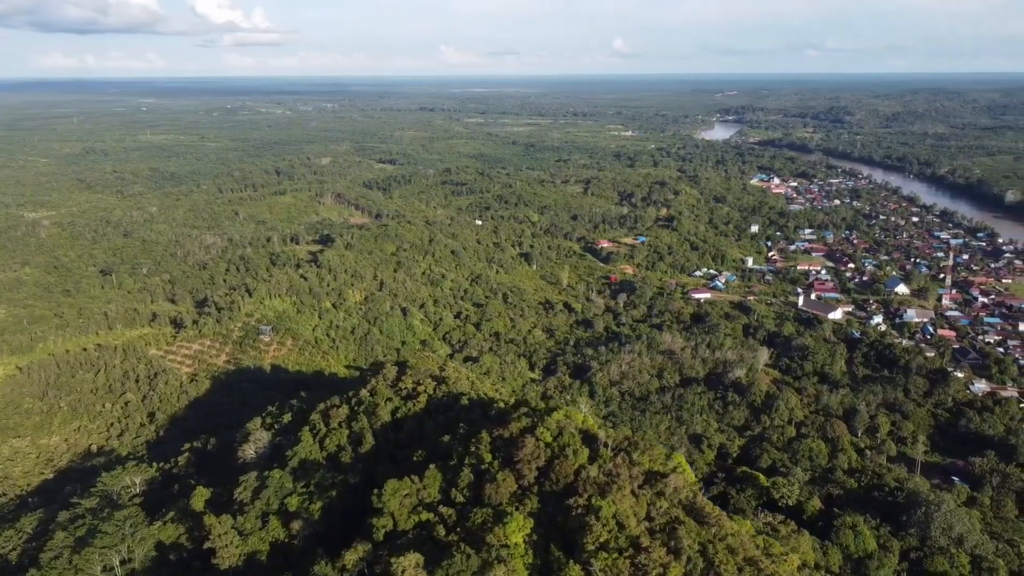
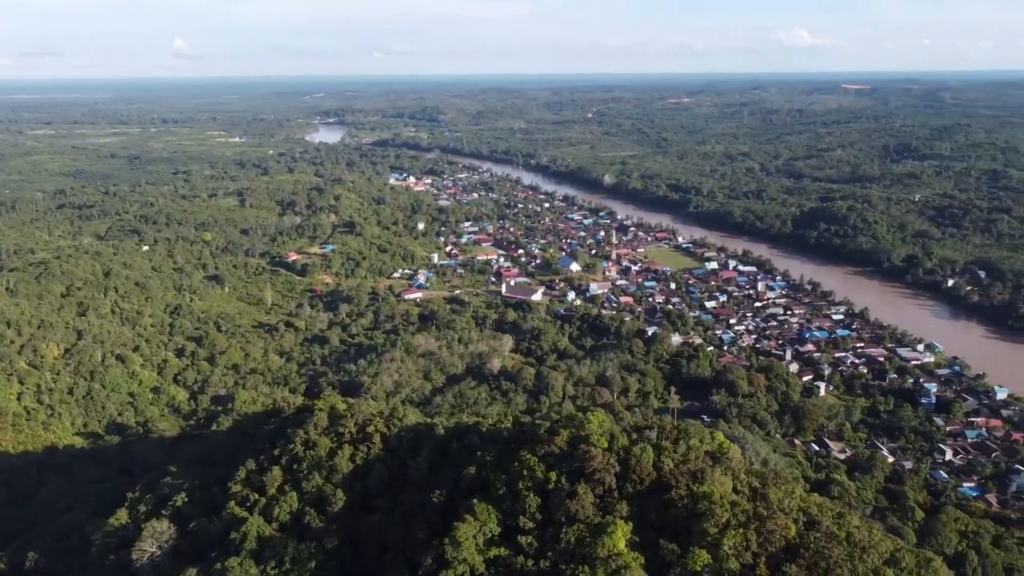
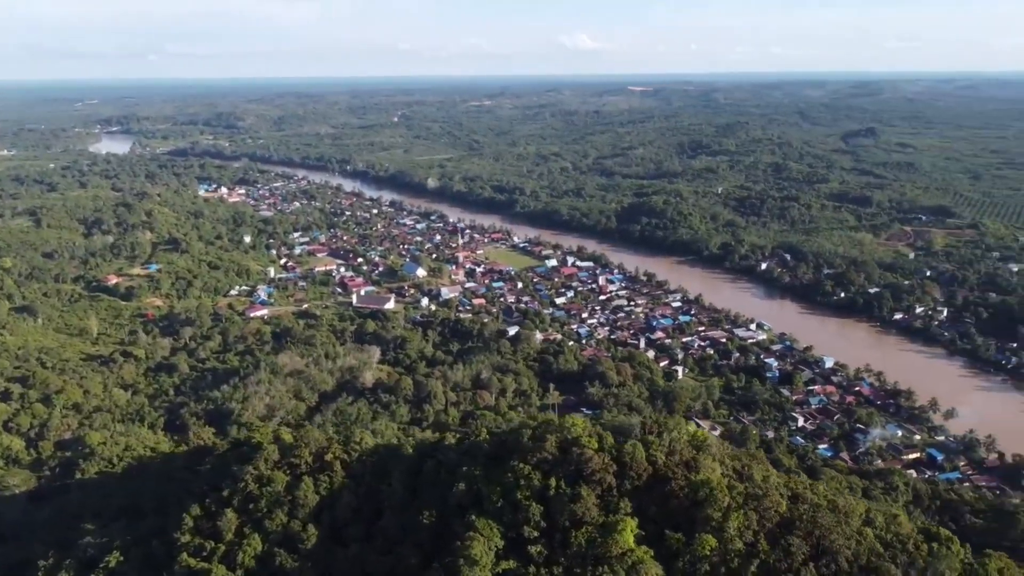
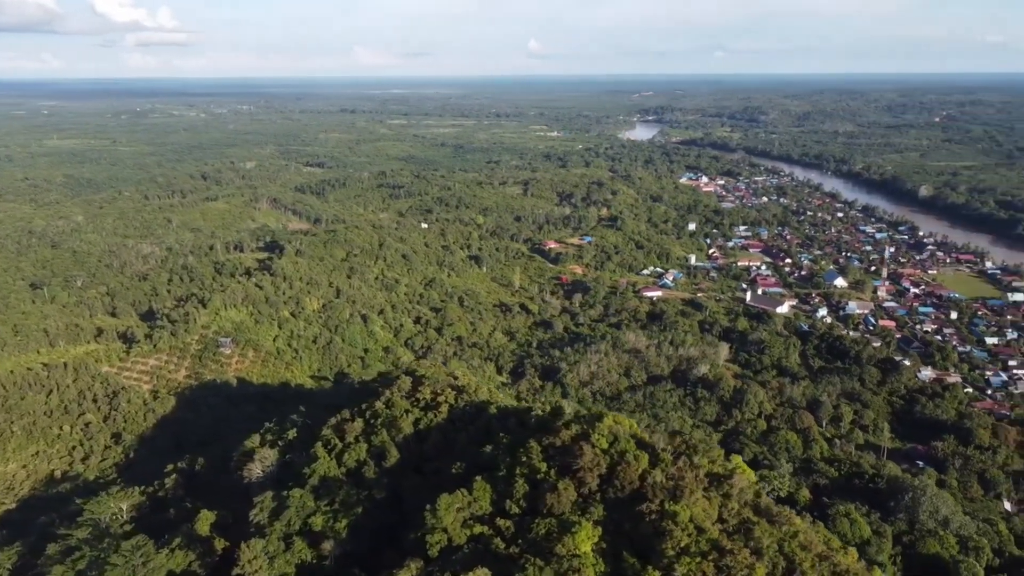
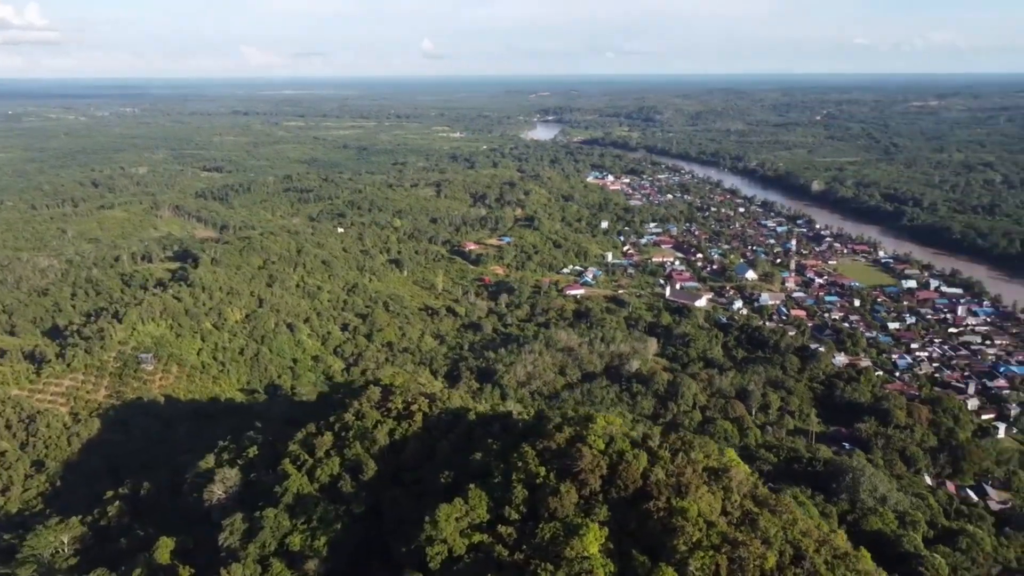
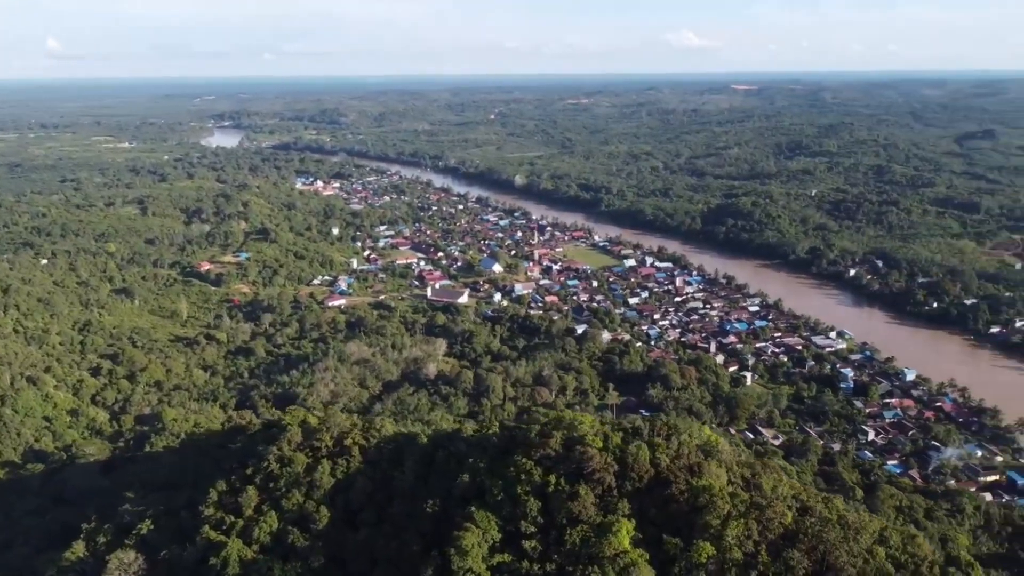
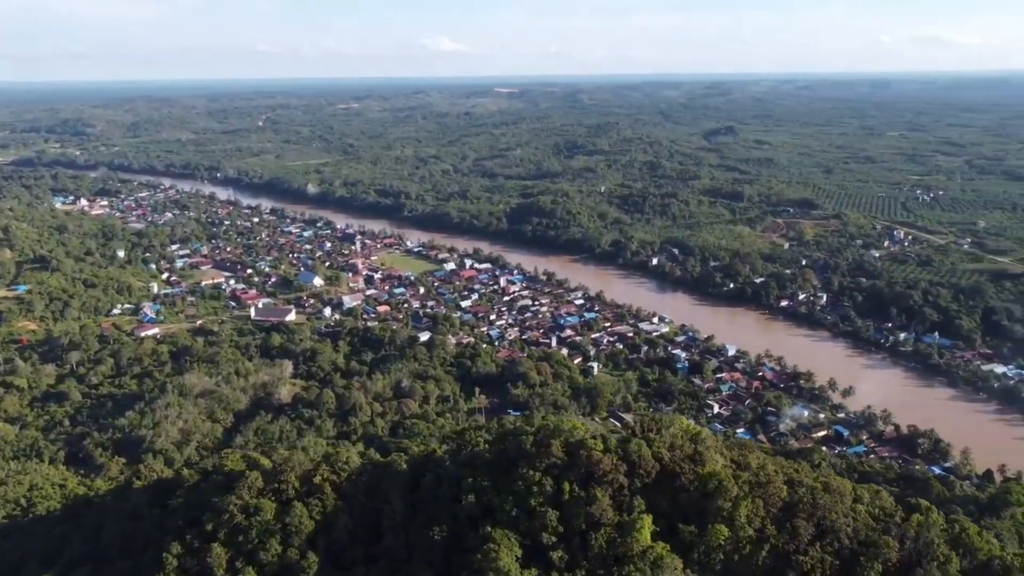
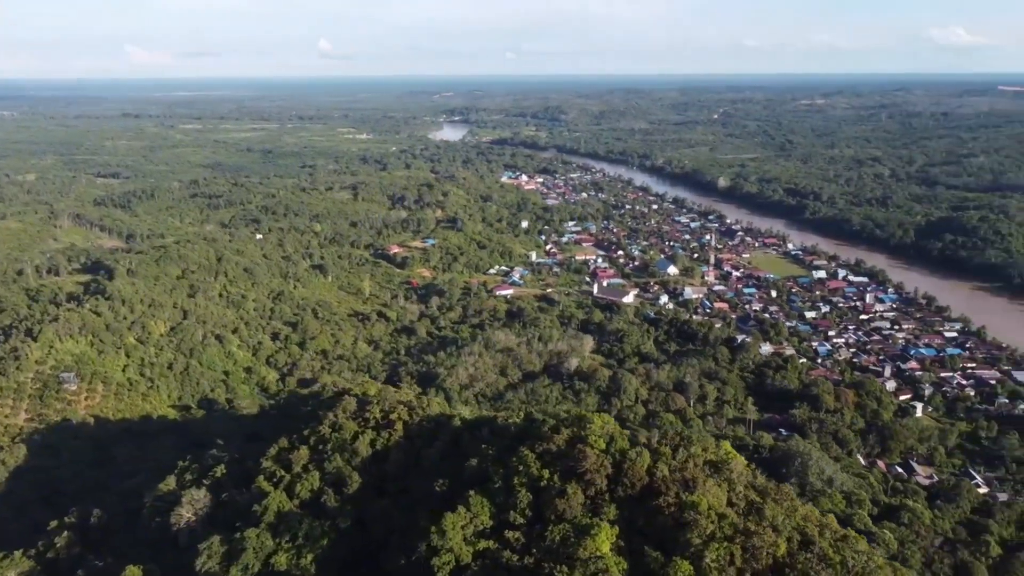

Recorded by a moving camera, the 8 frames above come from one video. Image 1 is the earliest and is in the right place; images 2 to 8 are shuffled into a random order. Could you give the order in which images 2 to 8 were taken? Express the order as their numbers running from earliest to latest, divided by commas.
4, 5, 8, 2, 6, 3, 7
